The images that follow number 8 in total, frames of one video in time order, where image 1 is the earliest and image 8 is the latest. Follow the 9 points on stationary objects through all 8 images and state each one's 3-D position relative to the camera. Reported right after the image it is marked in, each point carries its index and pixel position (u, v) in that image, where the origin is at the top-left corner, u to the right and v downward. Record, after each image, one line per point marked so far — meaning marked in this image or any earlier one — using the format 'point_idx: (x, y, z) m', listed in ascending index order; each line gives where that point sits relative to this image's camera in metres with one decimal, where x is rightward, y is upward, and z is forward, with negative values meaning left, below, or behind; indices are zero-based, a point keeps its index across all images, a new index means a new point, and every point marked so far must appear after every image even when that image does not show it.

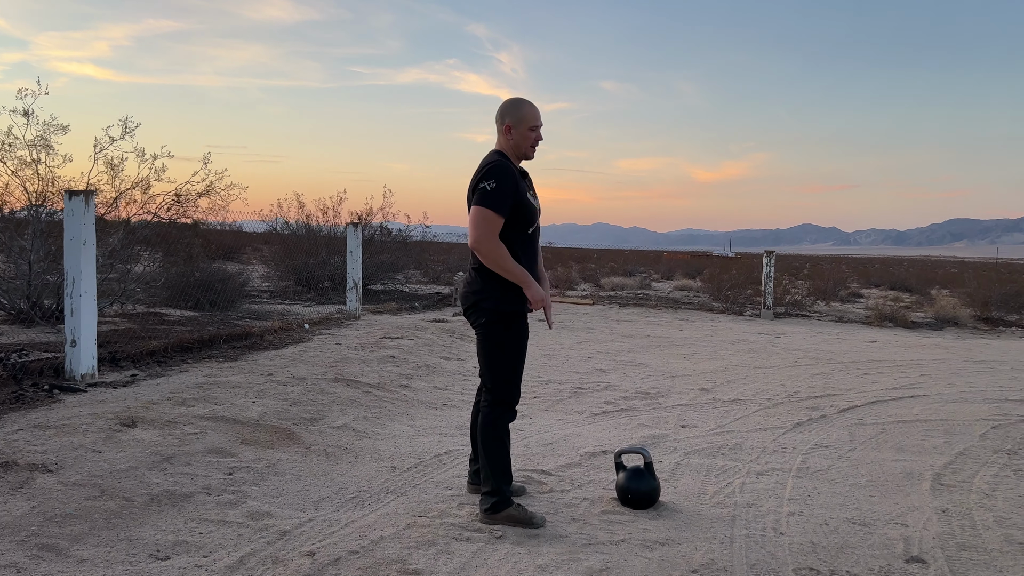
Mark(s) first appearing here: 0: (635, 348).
0: (+1.5, -0.7, +10.1) m
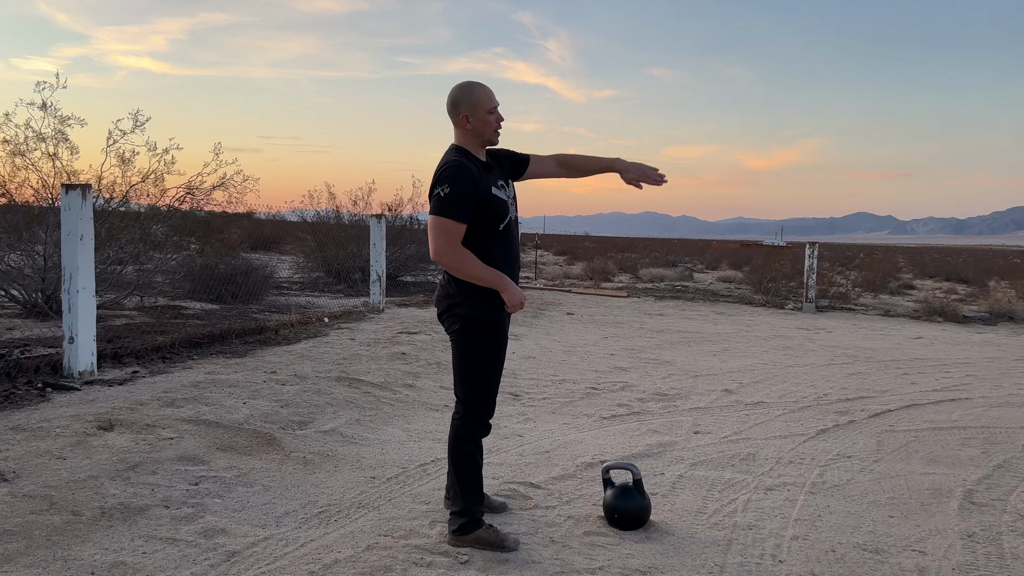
0: (+1.8, -0.7, +9.8) m
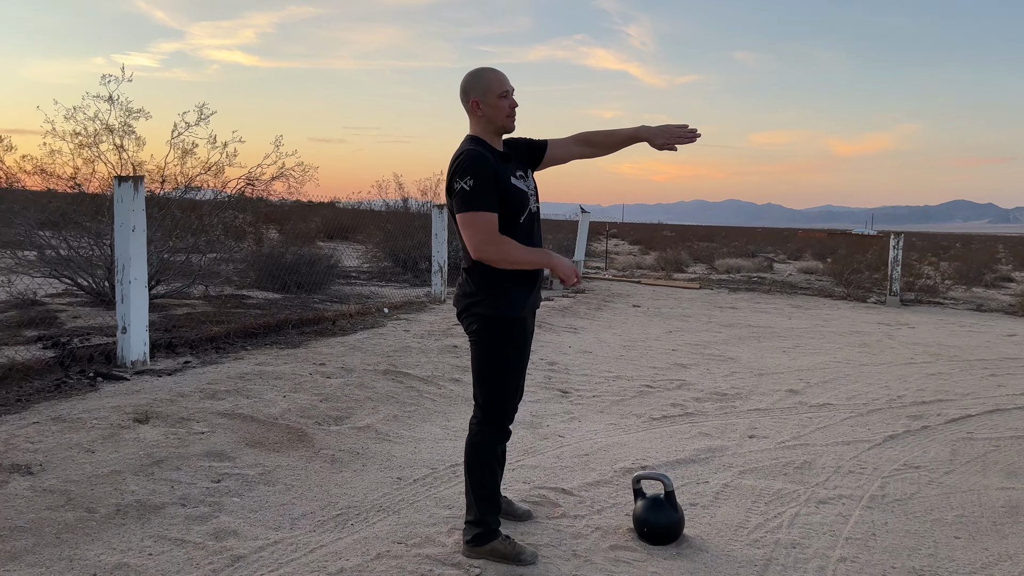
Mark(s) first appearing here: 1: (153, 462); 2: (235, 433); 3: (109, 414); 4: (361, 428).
0: (+2.4, -0.6, +9.4) m
1: (-1.5, -0.7, +3.5) m
2: (-1.3, -0.7, +4.0) m
3: (-2.0, -0.6, +4.2) m
4: (-0.8, -0.7, +4.4) m
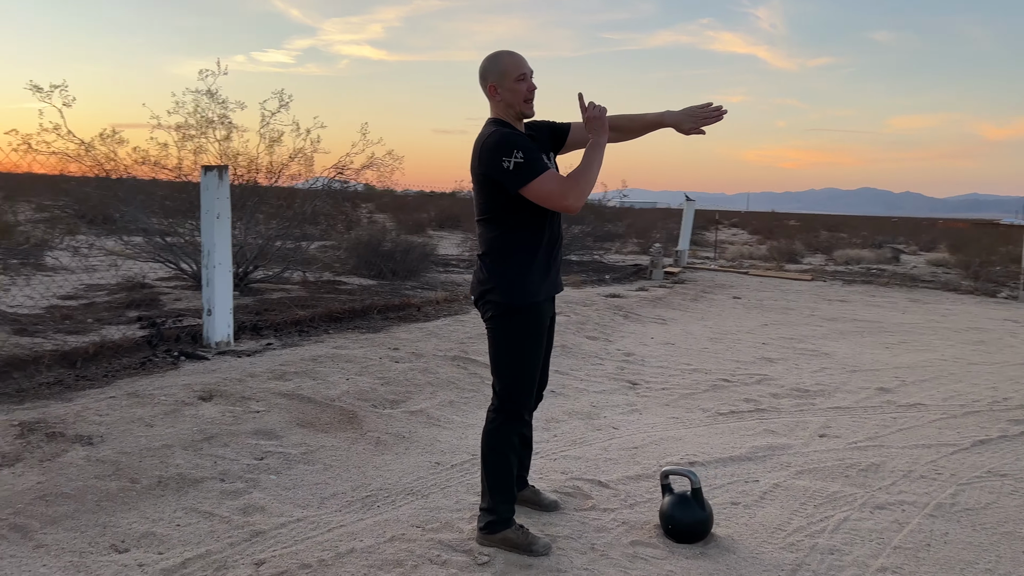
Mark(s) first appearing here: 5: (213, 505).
0: (+3.4, -0.5, +9.0) m
1: (-1.3, -0.7, +3.7) m
2: (-1.1, -0.6, +4.1) m
3: (-1.7, -0.5, +4.4) m
4: (-0.5, -0.7, +4.5) m
5: (-1.1, -0.8, +3.1) m
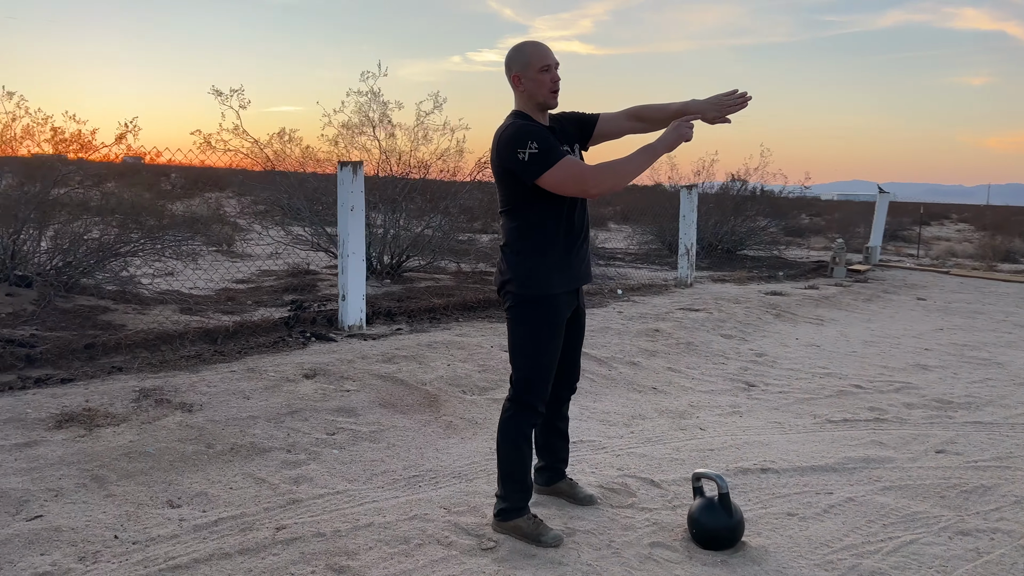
0: (+4.8, -0.5, +8.0) m
1: (-1.1, -0.6, +4.0) m
2: (-0.7, -0.5, +4.4) m
3: (-1.3, -0.5, +4.8) m
4: (-0.1, -0.6, +4.6) m
5: (-1.0, -0.7, +3.3) m
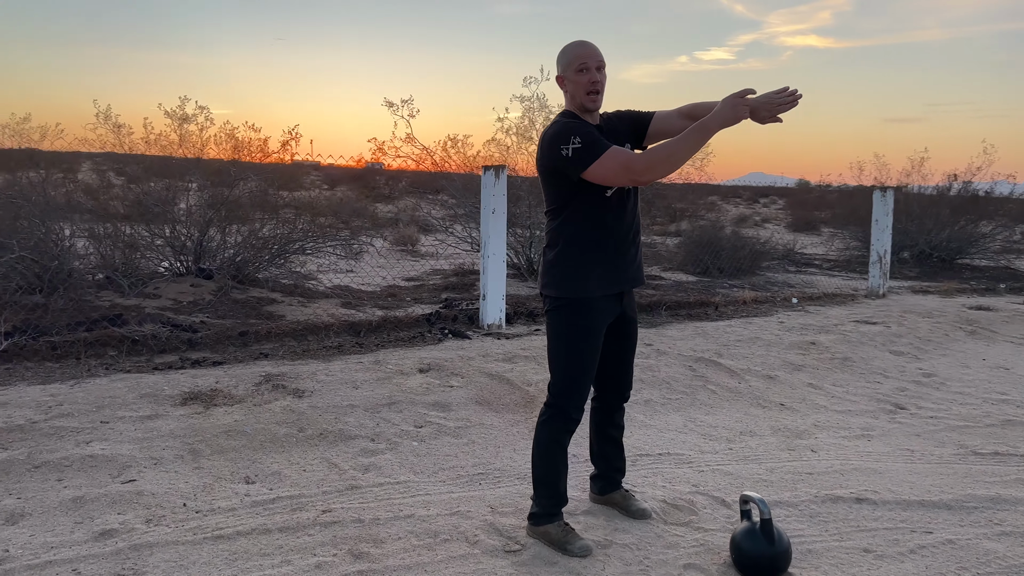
0: (+6.1, -0.7, +6.6) m
1: (-0.6, -0.6, +4.2) m
2: (-0.2, -0.5, +4.5) m
3: (-0.6, -0.4, +5.0) m
4: (+0.5, -0.6, +4.5) m
5: (-0.7, -0.7, +3.5) m
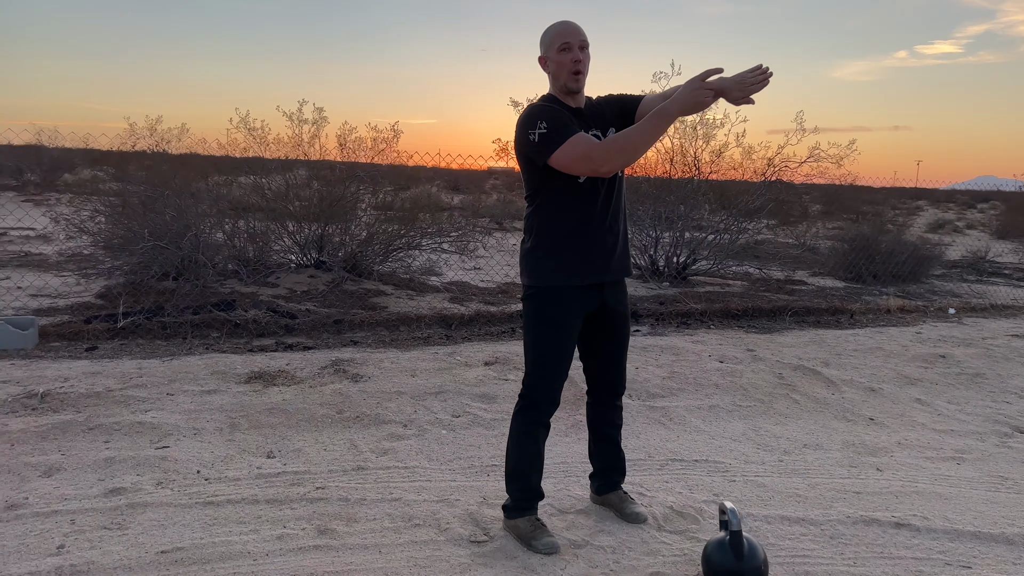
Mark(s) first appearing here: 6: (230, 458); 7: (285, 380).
0: (+6.7, -0.8, +5.1) m
1: (-0.4, -0.5, +4.3) m
2: (+0.1, -0.5, +4.4) m
3: (-0.2, -0.4, +5.1) m
4: (+0.7, -0.6, +4.3) m
5: (-0.6, -0.7, +3.6) m
6: (-1.1, -0.7, +3.4) m
7: (-1.2, -0.5, +4.3) m
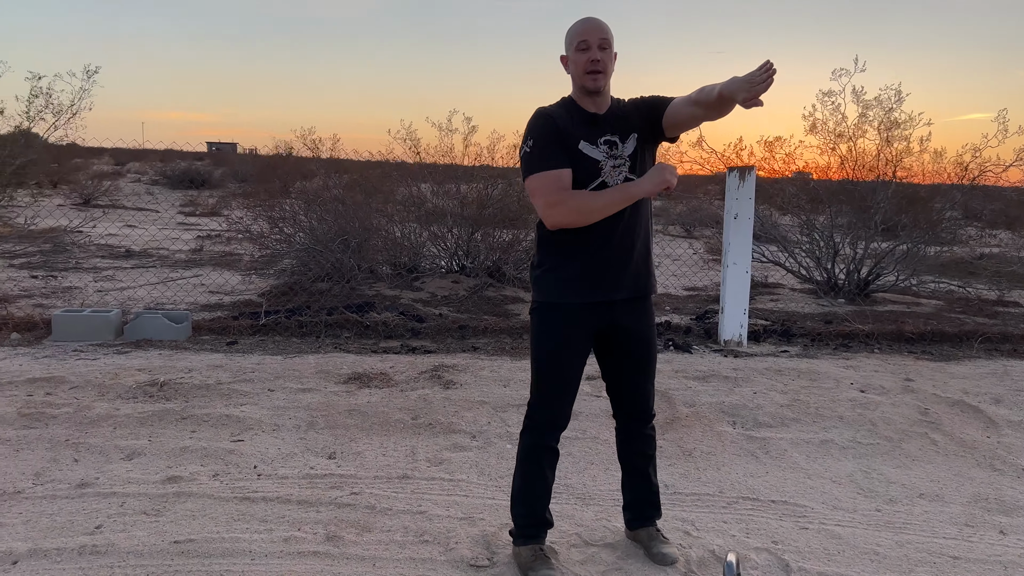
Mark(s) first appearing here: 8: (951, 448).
0: (+7.0, -1.1, +3.1) m
1: (0.0, -0.6, +4.2) m
2: (+0.6, -0.6, +4.2) m
3: (+0.4, -0.5, +4.9) m
4: (+1.1, -0.7, +3.9) m
5: (-0.4, -0.7, +3.6) m
6: (-0.9, -0.7, +3.5) m
7: (-0.7, -0.5, +4.5) m
8: (+2.1, -0.7, +3.9) m
